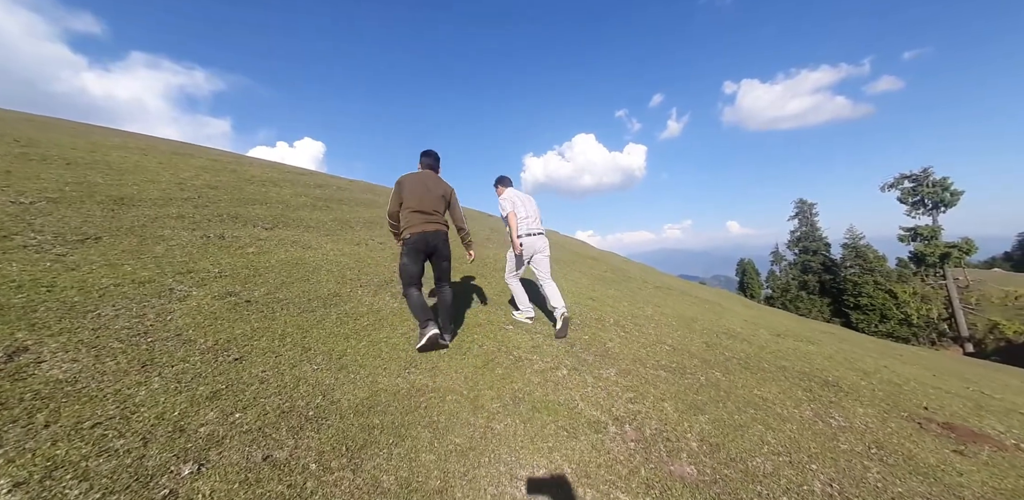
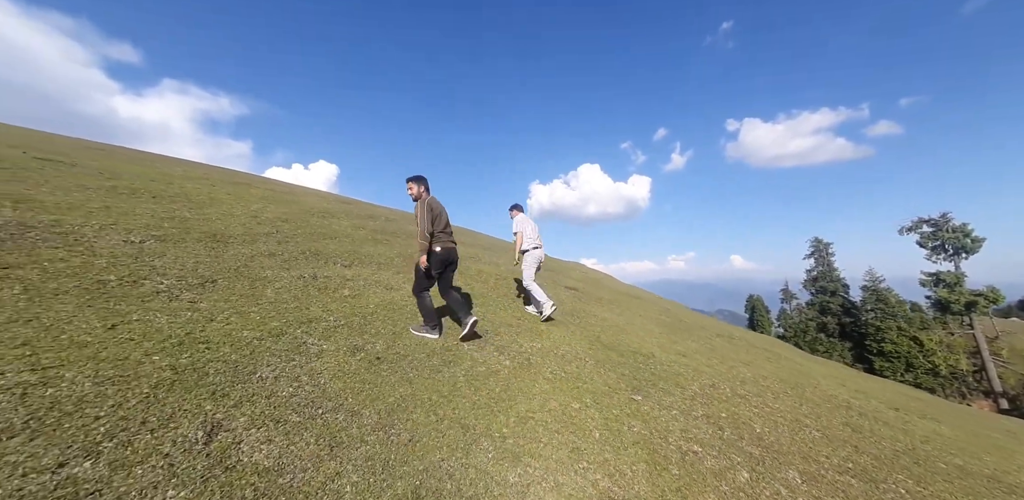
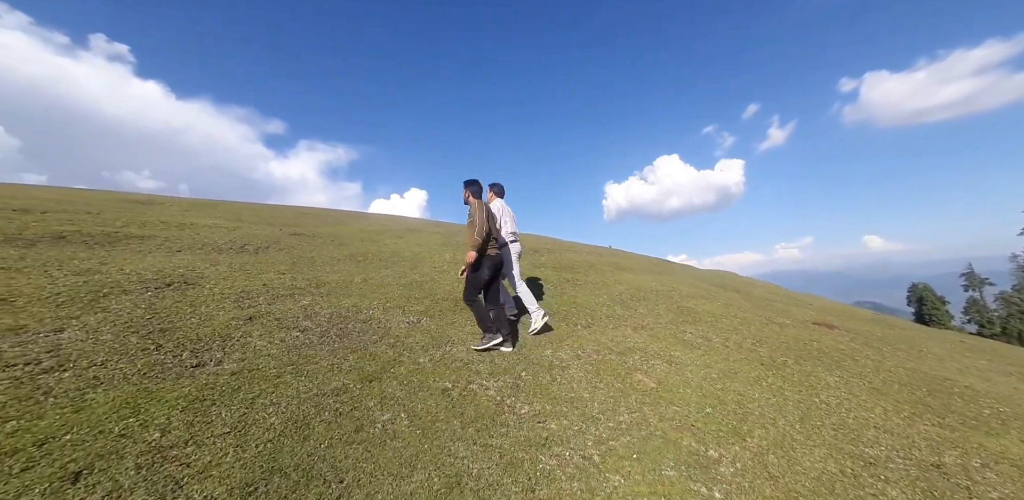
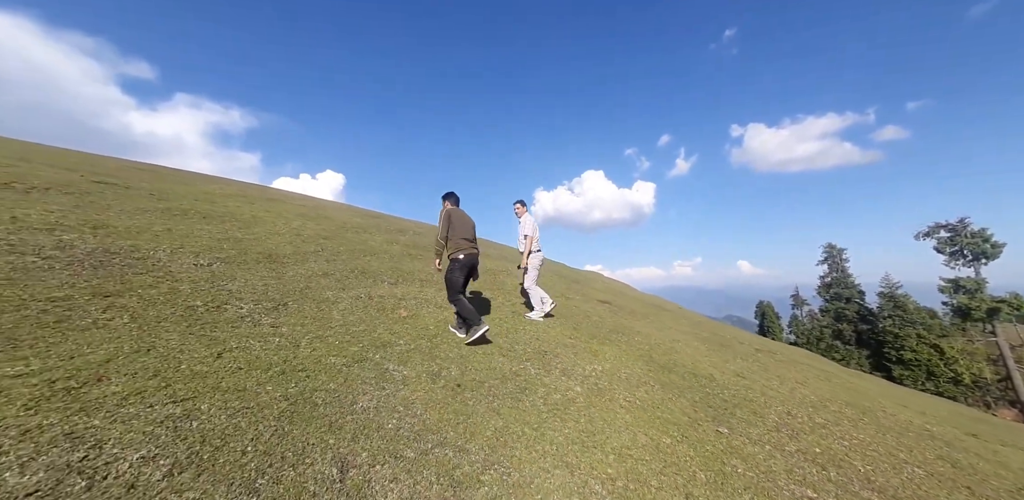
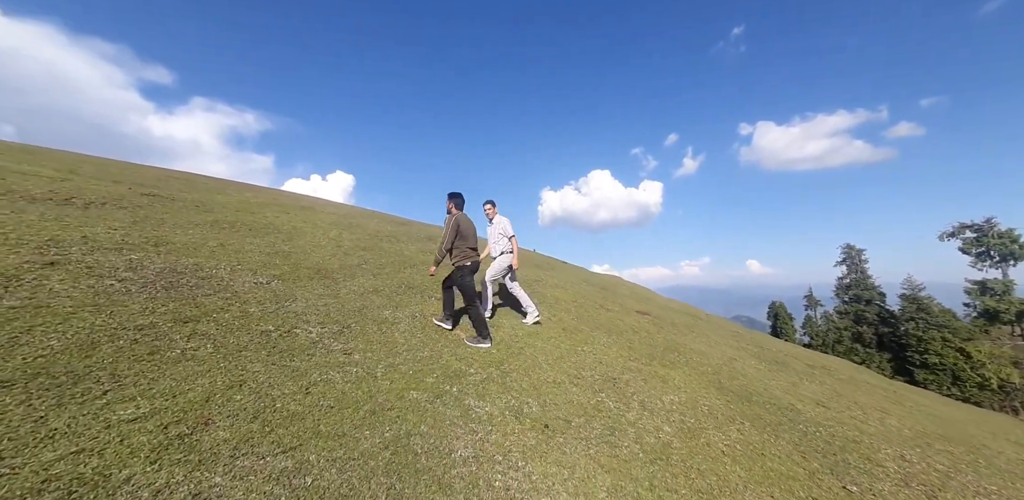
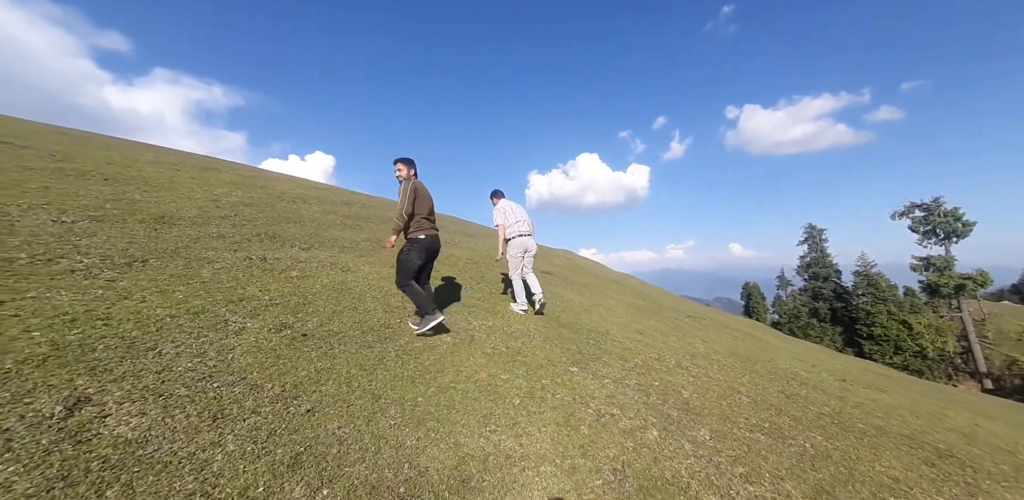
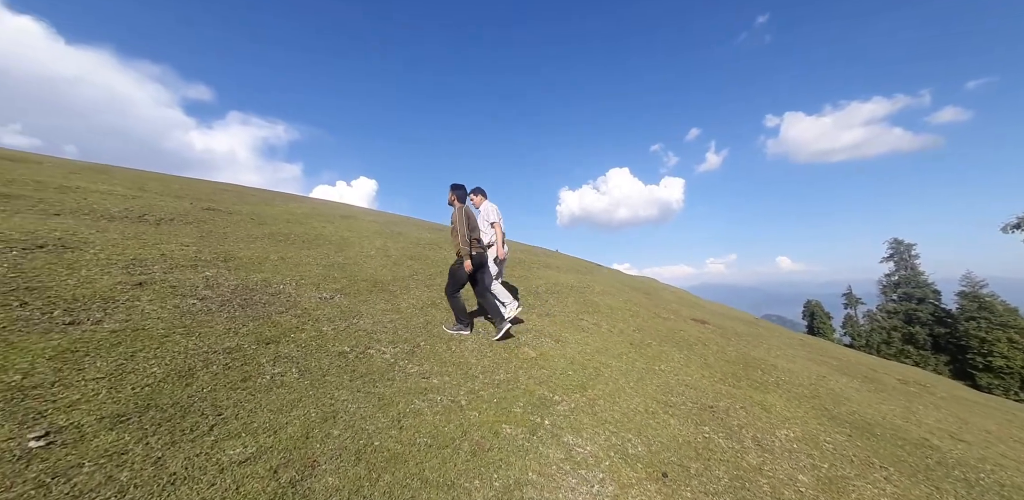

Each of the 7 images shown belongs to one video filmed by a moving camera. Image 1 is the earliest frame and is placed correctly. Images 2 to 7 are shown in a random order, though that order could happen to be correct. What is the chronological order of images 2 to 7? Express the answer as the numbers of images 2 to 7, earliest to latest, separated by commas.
6, 2, 4, 5, 7, 3
